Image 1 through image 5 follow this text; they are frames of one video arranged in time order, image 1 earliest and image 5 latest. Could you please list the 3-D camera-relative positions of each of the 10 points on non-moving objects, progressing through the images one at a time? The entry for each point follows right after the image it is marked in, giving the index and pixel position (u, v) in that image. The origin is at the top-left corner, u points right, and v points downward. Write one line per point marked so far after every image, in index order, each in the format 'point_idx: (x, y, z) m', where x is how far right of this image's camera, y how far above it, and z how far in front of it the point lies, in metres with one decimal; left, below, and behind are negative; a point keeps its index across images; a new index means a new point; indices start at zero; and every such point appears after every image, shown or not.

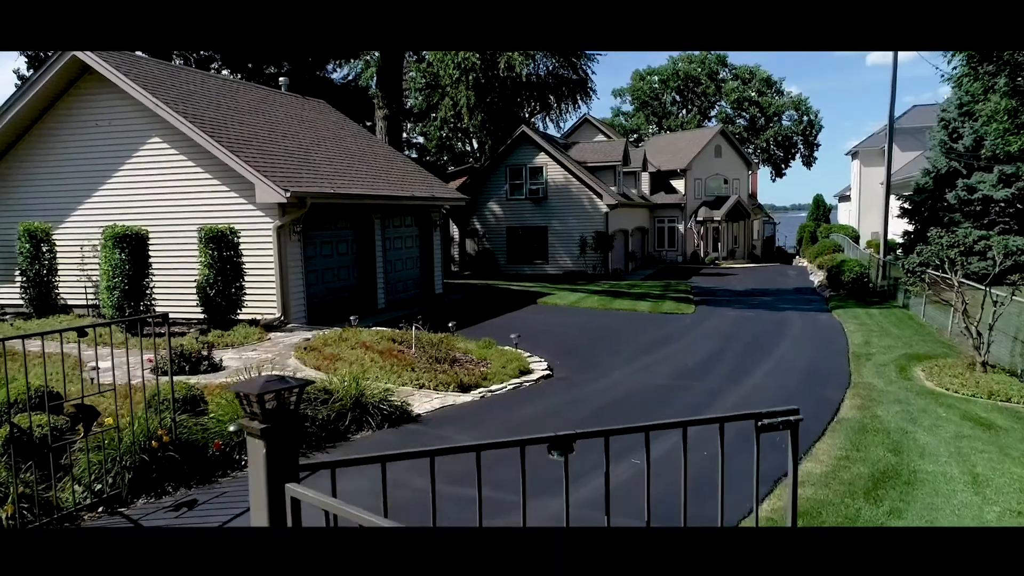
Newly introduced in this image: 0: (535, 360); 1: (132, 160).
0: (+0.3, -1.0, +10.8) m
1: (-6.3, +2.1, +13.3) m
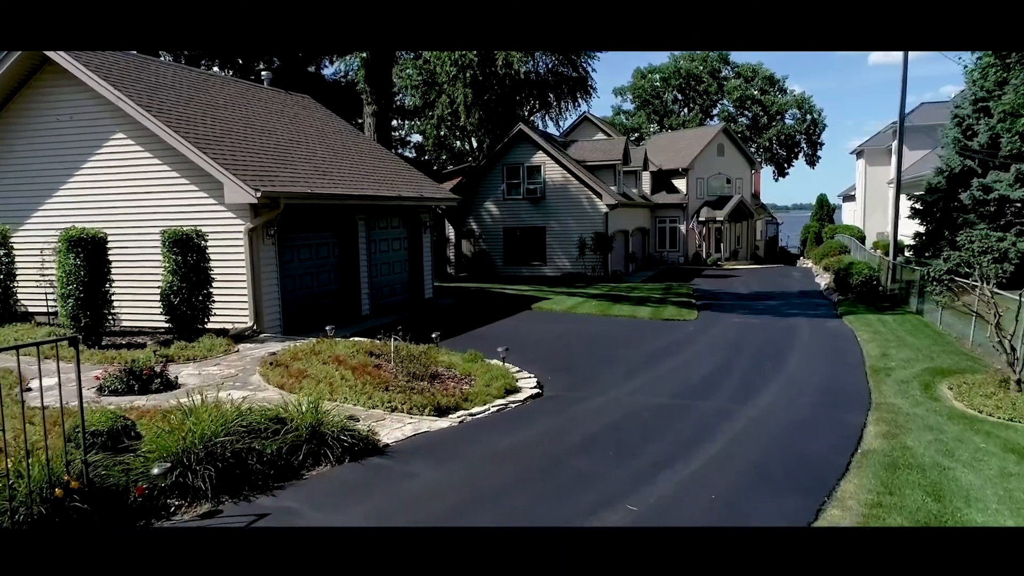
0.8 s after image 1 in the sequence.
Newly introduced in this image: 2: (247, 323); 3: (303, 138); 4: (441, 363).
0: (+0.2, -1.1, +9.8) m
1: (-6.4, +2.0, +12.4) m
2: (-3.9, -0.5, +12.0) m
3: (-4.0, +2.9, +15.6) m
4: (-0.9, -1.0, +10.1) m
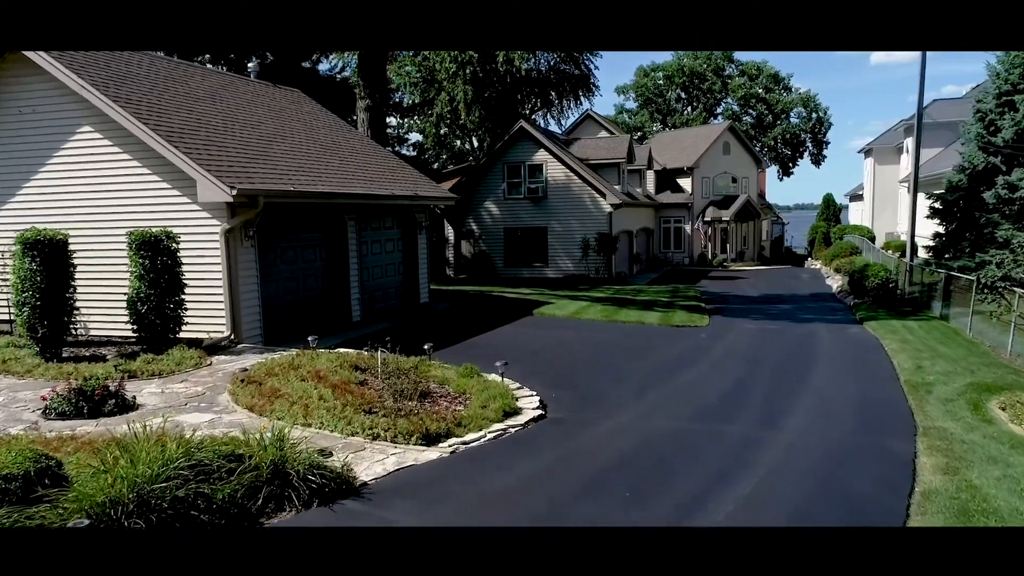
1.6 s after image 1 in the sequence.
0: (+0.2, -1.2, +8.9) m
1: (-6.4, +1.9, +11.4) m
2: (-3.9, -0.6, +11.0) m
3: (-4.0, +2.8, +14.6) m
4: (-0.9, -1.0, +9.2) m
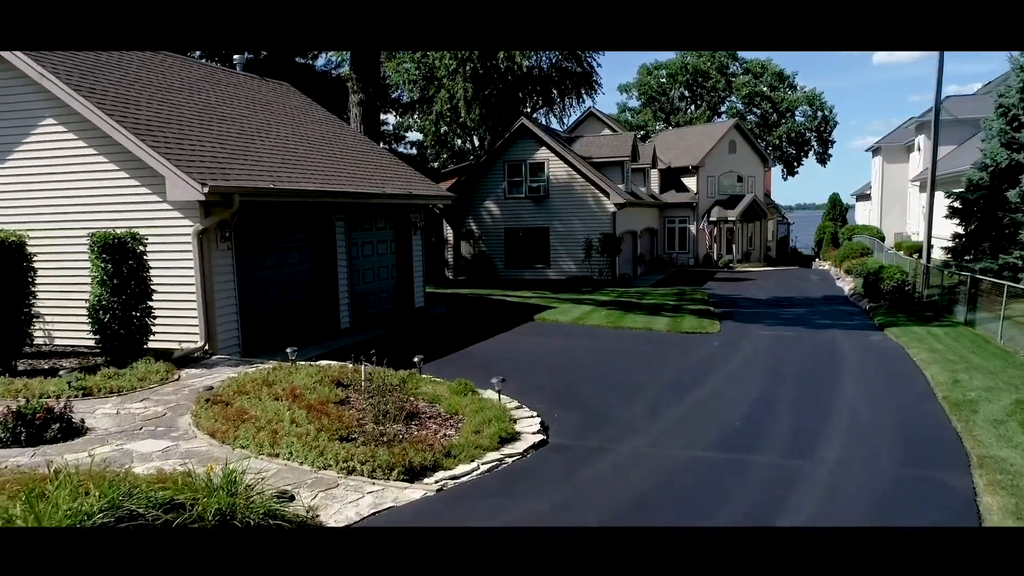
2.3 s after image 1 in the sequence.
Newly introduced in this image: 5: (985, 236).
0: (+0.1, -1.2, +7.9) m
1: (-6.4, +1.8, +10.5) m
2: (-3.9, -0.7, +10.1) m
3: (-4.0, +2.7, +13.7) m
4: (-0.9, -1.1, +8.3) m
5: (+11.7, +1.3, +20.0) m
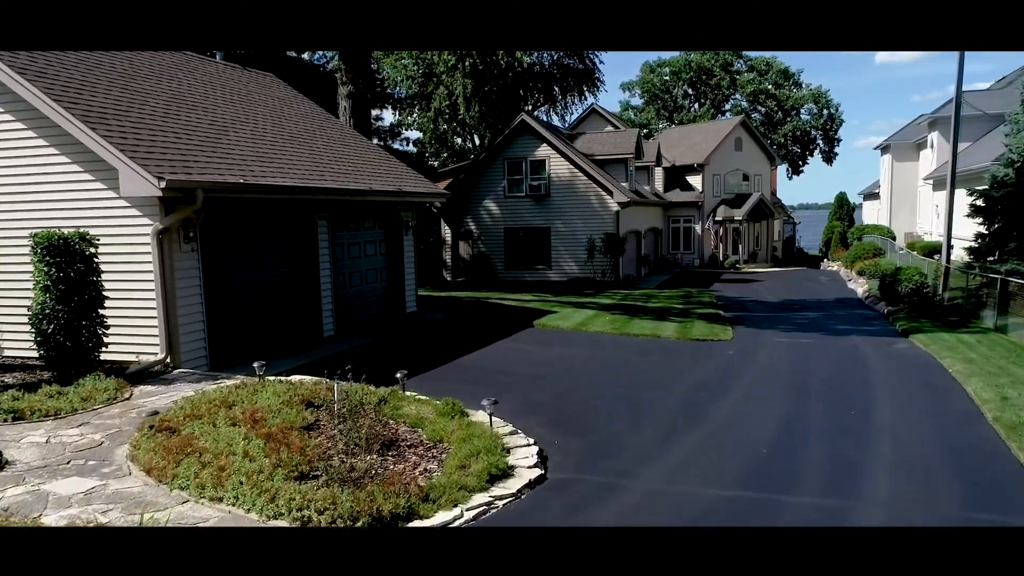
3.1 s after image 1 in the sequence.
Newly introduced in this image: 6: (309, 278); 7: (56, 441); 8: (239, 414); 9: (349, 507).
0: (+0.1, -1.3, +6.9) m
1: (-6.5, +1.8, +9.5) m
2: (-4.0, -0.8, +9.1) m
3: (-4.1, +2.7, +12.6) m
4: (-1.0, -1.2, +7.2) m
5: (+11.7, +1.2, +19.0) m
6: (-3.0, +0.1, +11.8) m
7: (-3.7, -1.2, +6.5) m
8: (-2.3, -1.1, +7.0) m
9: (-1.0, -1.3, +5.0) m
